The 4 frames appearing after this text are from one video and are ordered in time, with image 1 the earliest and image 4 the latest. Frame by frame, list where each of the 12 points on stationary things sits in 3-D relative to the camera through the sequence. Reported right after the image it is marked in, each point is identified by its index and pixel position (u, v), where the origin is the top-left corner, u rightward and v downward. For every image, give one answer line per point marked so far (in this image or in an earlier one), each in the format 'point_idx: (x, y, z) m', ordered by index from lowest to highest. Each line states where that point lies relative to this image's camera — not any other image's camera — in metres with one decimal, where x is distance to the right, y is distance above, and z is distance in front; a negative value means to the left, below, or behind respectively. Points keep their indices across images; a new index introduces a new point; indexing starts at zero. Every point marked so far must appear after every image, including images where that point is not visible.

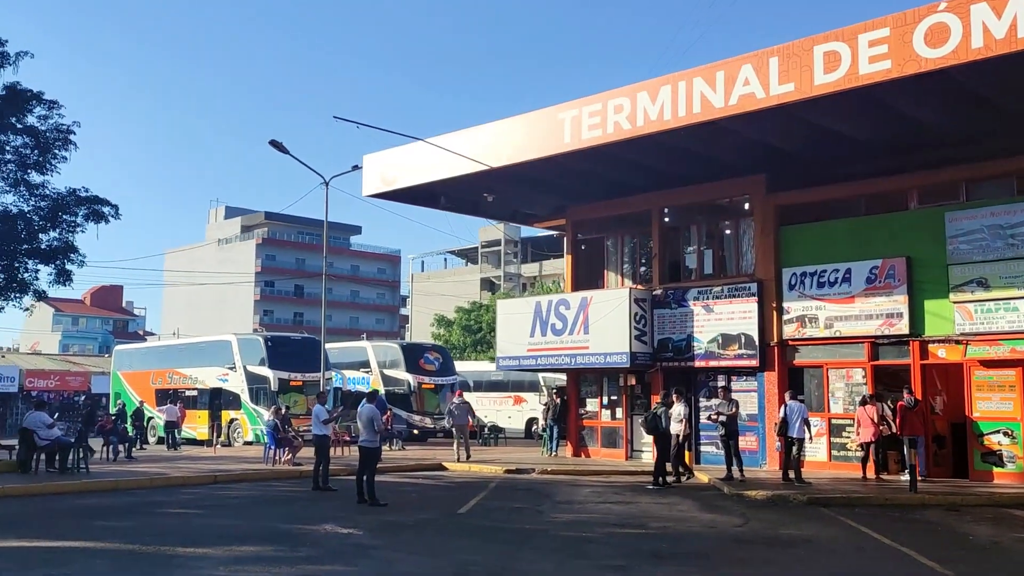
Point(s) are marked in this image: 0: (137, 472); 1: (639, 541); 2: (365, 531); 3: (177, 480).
0: (-6.5, -3.2, +18.8) m
1: (+1.3, -2.6, +11.1) m
2: (-1.6, -2.6, +11.6) m
3: (-5.4, -3.1, +17.3) m
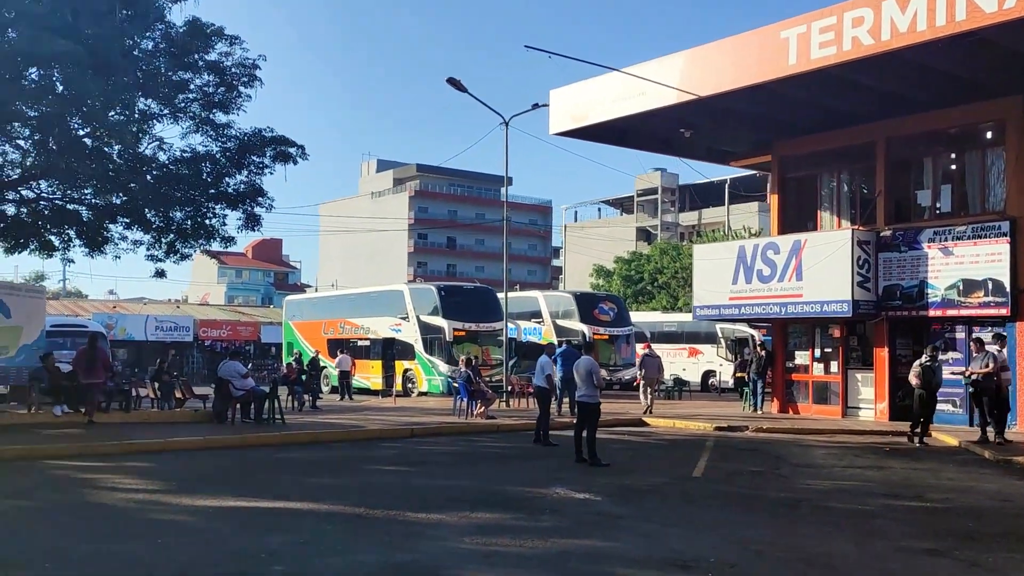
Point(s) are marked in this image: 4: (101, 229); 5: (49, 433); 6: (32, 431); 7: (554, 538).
0: (-3.0, -2.3, +18.2) m
1: (+3.7, -2.0, +9.4) m
2: (+0.9, -2.0, +10.3) m
3: (-2.1, -2.2, +16.5) m
4: (-6.6, +0.9, +17.3) m
5: (-6.6, -2.1, +15.4) m
6: (-6.8, -2.1, +15.5) m
7: (+0.3, -1.9, +8.1) m
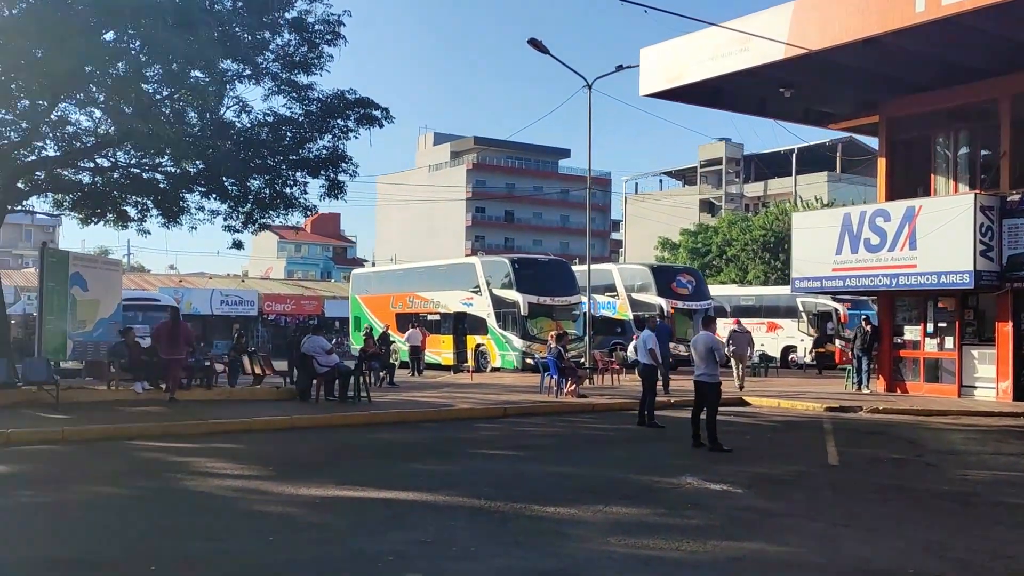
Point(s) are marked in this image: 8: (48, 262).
0: (-1.5, -1.8, +17.3) m
1: (+4.7, -1.7, +8.3) m
2: (+2.0, -1.7, +9.3) m
3: (-0.7, -1.8, +15.7) m
4: (-5.1, +1.4, +16.6) m
5: (-5.2, -1.7, +14.7) m
6: (-5.4, -1.7, +14.9) m
7: (+1.3, -1.7, +7.1) m
8: (-7.0, +0.4, +16.4) m
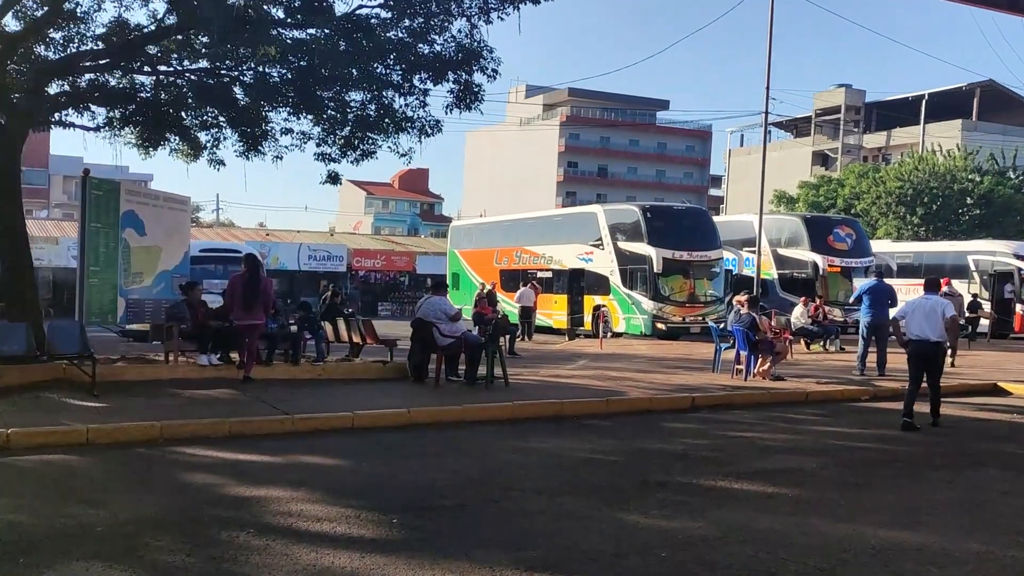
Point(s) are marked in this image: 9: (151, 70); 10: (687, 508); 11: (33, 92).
0: (+0.7, -1.2, +13.1) m
1: (+6.2, -1.5, +3.6) m
2: (+3.5, -1.4, +4.8) m
3: (+1.4, -1.2, +11.3) m
4: (-3.0, +2.0, +12.5) m
5: (-3.2, -1.1, +10.7) m
6: (-3.5, -1.1, +10.9) m
7: (+2.7, -1.4, +2.7) m
8: (-4.9, +1.1, +12.4) m
9: (-4.3, +2.6, +12.8) m
10: (+1.1, -1.3, +6.6) m
11: (-5.2, +2.1, +11.8) m
